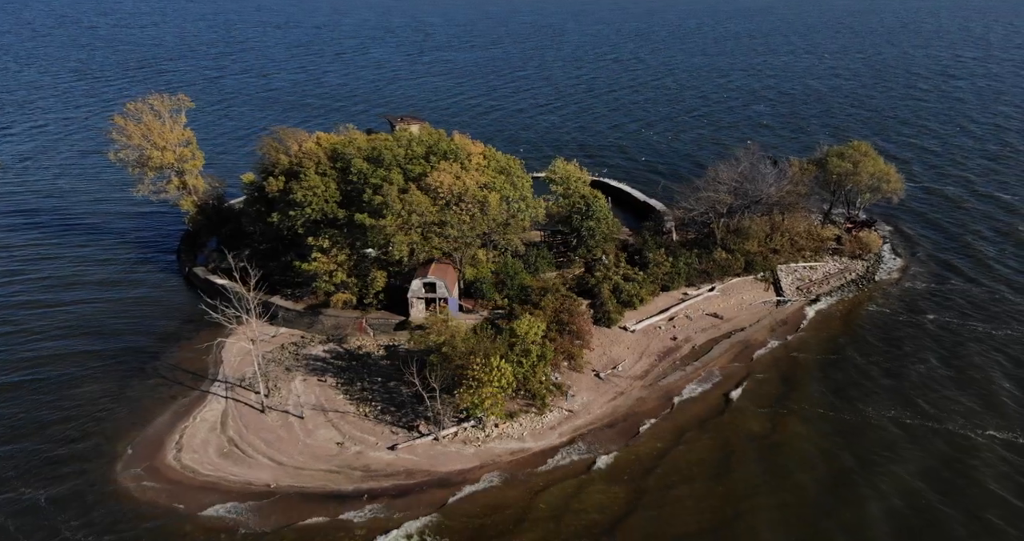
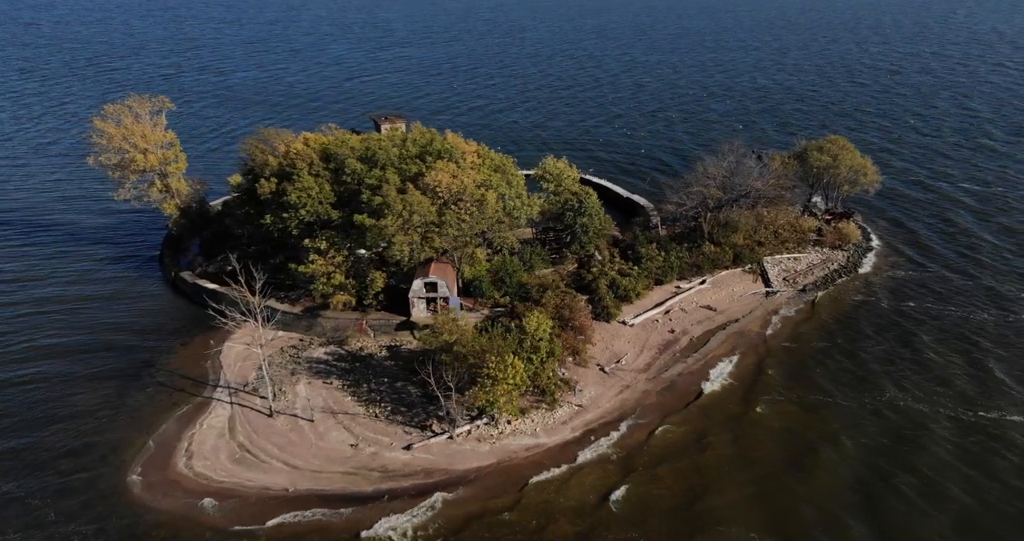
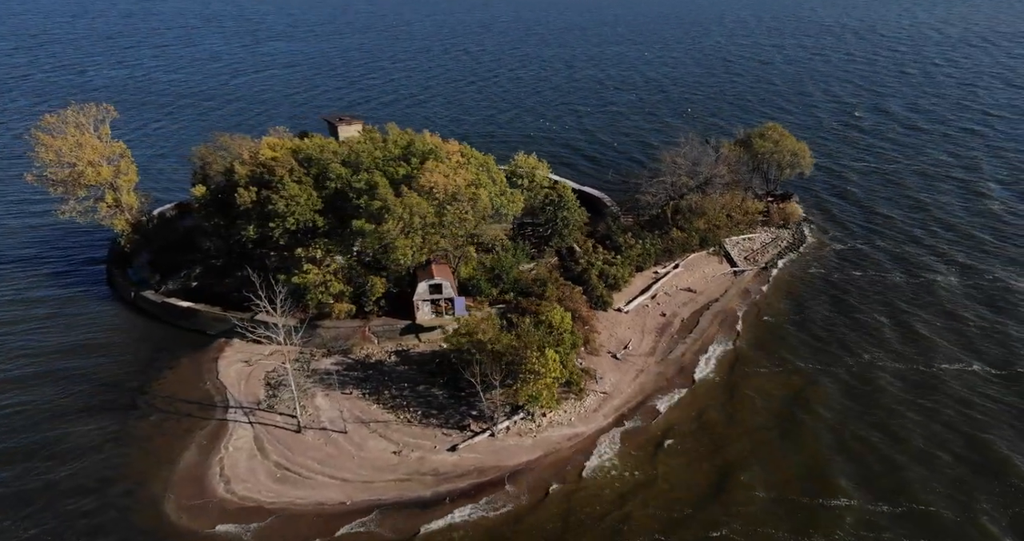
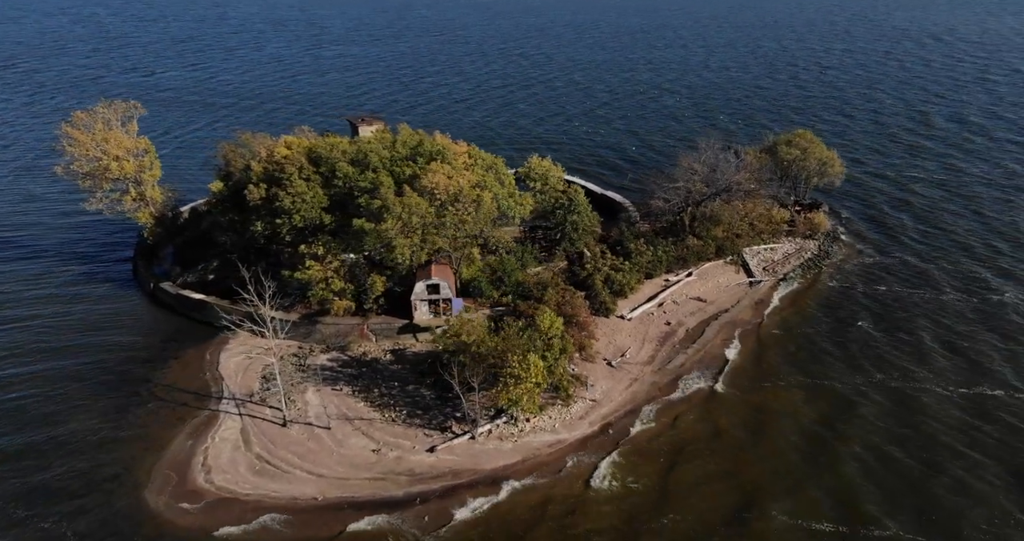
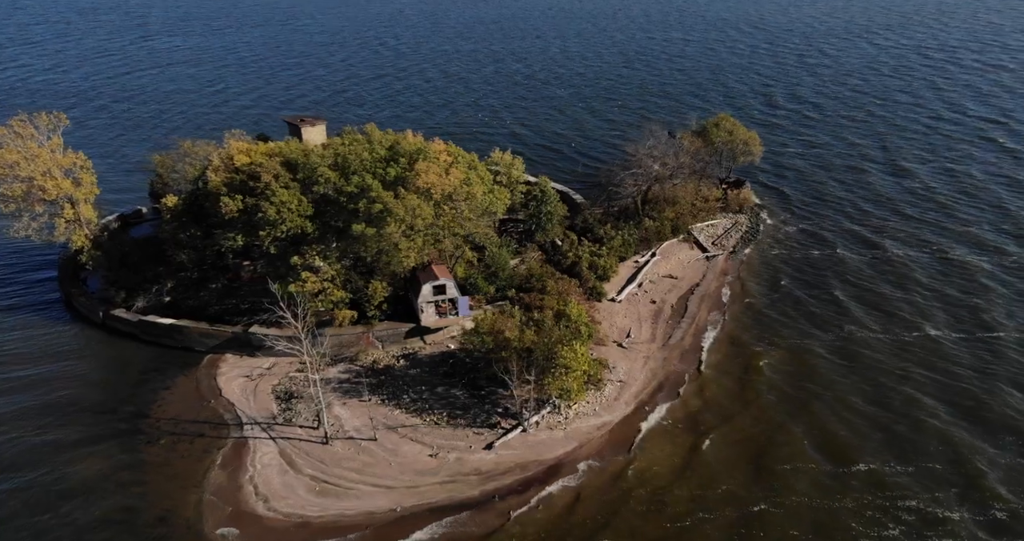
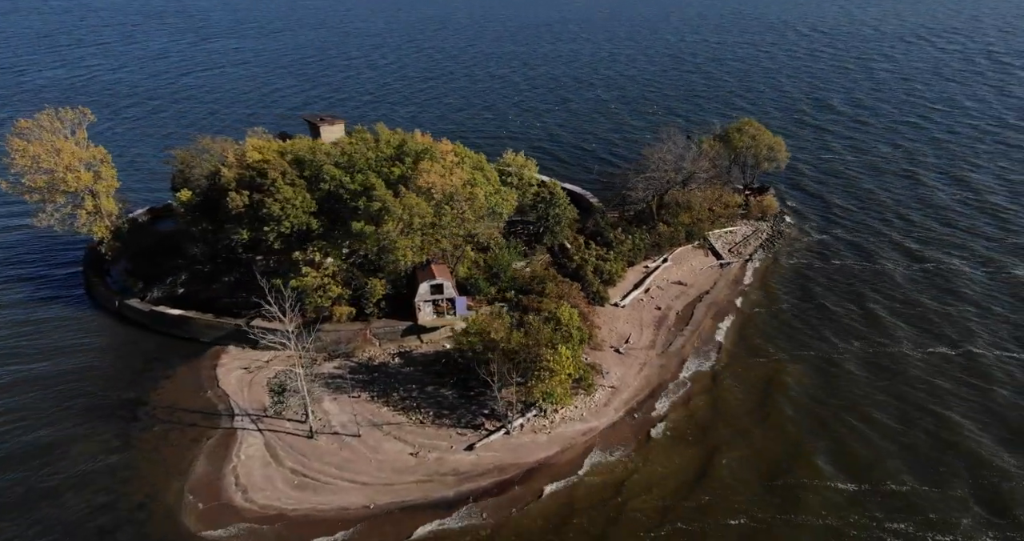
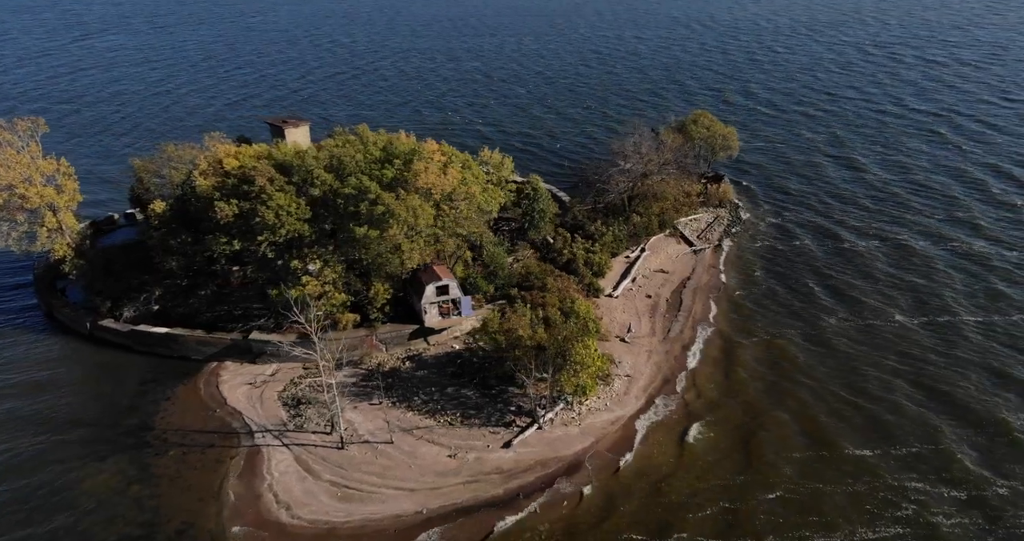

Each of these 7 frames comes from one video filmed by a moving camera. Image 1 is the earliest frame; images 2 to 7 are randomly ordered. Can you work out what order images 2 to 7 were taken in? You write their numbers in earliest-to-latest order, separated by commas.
2, 4, 3, 6, 5, 7
